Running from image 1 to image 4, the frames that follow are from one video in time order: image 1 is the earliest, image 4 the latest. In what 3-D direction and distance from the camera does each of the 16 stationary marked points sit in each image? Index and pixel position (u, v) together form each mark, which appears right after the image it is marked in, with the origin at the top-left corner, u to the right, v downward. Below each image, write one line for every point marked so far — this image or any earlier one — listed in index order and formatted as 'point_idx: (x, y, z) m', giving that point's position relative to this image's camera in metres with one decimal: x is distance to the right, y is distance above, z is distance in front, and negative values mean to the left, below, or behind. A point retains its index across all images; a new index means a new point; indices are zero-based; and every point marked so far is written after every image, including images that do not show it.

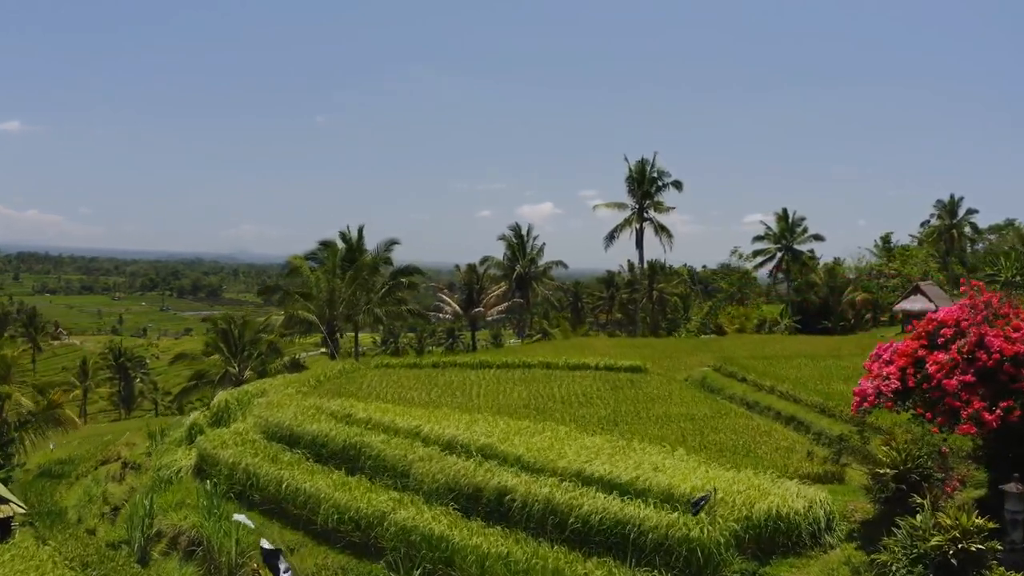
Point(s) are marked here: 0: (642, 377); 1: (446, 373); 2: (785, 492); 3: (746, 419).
0: (+3.2, -2.2, +16.2) m
1: (-1.7, -2.2, +16.7) m
2: (+3.4, -2.5, +8.3) m
3: (+4.3, -2.4, +12.2) m
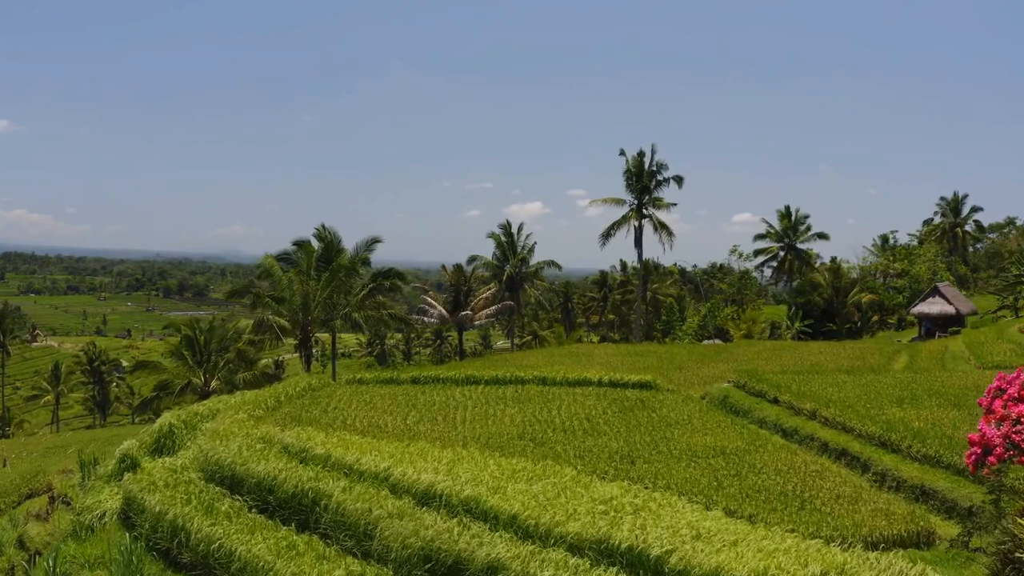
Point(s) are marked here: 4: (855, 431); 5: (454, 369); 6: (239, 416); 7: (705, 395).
0: (+3.0, -2.3, +14.1) m
1: (-1.8, -2.3, +14.5) m
2: (+3.3, -2.6, +6.1) m
3: (+4.2, -2.5, +10.0) m
4: (+5.3, -2.2, +10.3) m
5: (-1.6, -2.2, +18.1) m
6: (-5.2, -2.5, +12.7) m
7: (+4.1, -2.3, +14.1) m
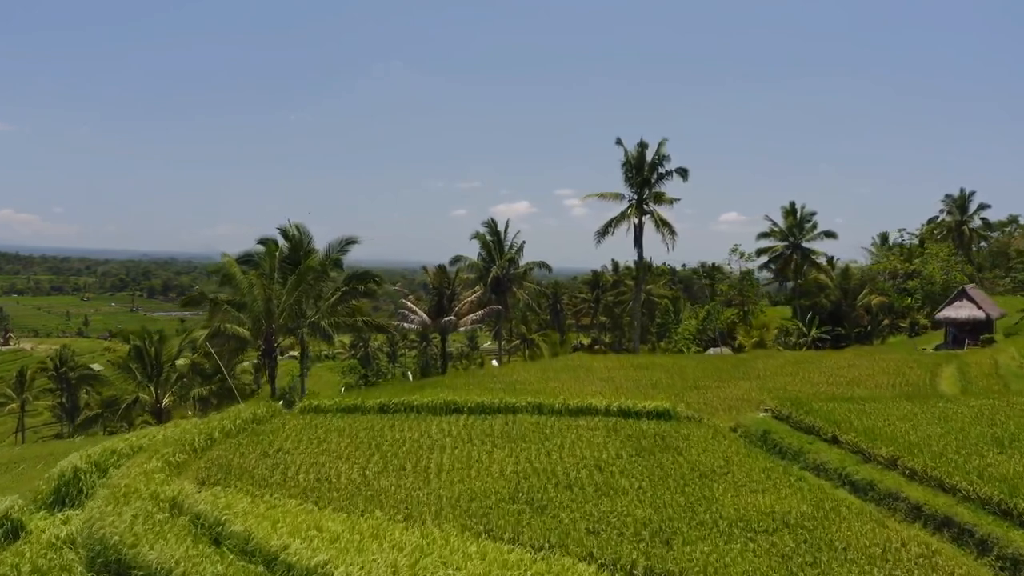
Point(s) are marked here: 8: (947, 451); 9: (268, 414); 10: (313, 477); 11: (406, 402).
0: (+2.8, -2.4, +11.4) m
1: (-2.0, -2.4, +11.8) m
2: (+3.3, -2.8, +3.5) m
3: (+4.1, -2.7, +7.5) m
4: (+5.2, -2.4, +7.7) m
5: (-1.9, -2.4, +15.4) m
6: (-5.4, -2.6, +10.0) m
7: (+3.9, -2.4, +11.5) m
8: (+5.7, -2.2, +8.7) m
9: (-4.7, -2.4, +12.8) m
10: (-2.7, -2.6, +9.2) m
11: (-2.1, -2.2, +12.9) m
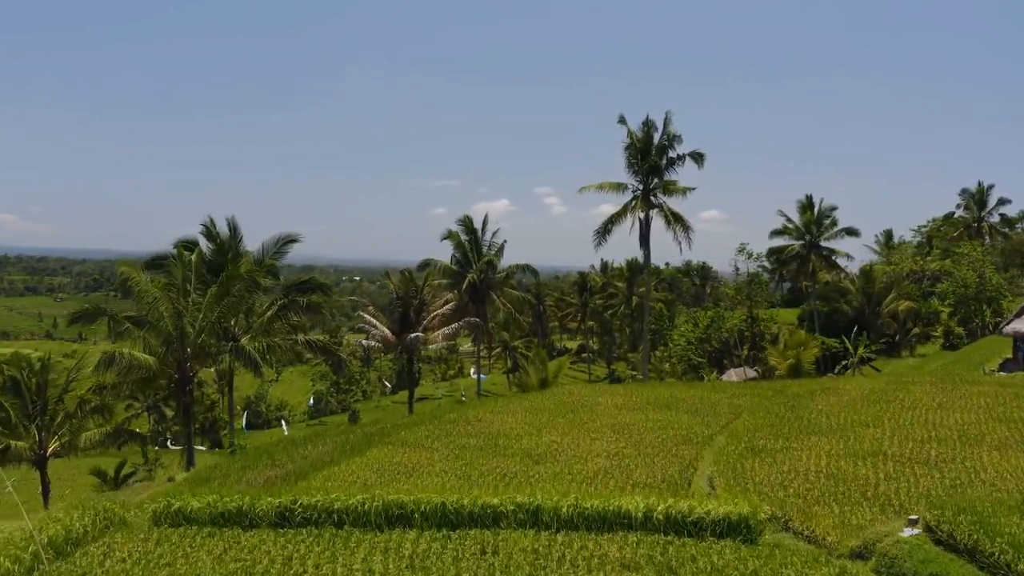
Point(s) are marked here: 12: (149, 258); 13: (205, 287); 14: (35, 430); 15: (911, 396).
0: (+2.6, -2.8, +6.7) m
1: (-2.2, -2.8, +6.9) m
2: (+3.4, -3.2, -1.2) m
3: (+4.0, -3.0, +2.8) m
4: (+5.1, -2.7, +3.1) m
5: (-2.2, -2.8, +10.5) m
6: (-5.5, -3.0, +5.0) m
7: (+3.7, -2.8, +6.8) m
8: (+5.6, -2.5, +4.1) m
9: (-5.0, -2.8, +7.9) m
10: (-2.9, -3.0, +4.3) m
11: (-2.3, -2.6, +8.0) m
12: (-10.6, +0.9, +19.5) m
13: (-8.9, 0.0, +19.4) m
14: (-13.3, -3.9, +18.3) m
15: (+9.0, -2.4, +14.9) m
